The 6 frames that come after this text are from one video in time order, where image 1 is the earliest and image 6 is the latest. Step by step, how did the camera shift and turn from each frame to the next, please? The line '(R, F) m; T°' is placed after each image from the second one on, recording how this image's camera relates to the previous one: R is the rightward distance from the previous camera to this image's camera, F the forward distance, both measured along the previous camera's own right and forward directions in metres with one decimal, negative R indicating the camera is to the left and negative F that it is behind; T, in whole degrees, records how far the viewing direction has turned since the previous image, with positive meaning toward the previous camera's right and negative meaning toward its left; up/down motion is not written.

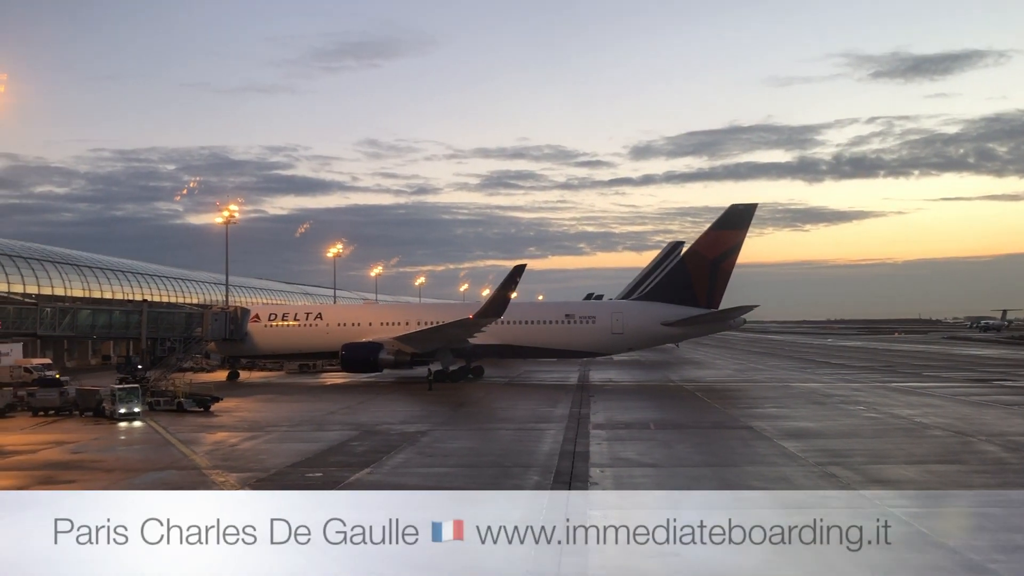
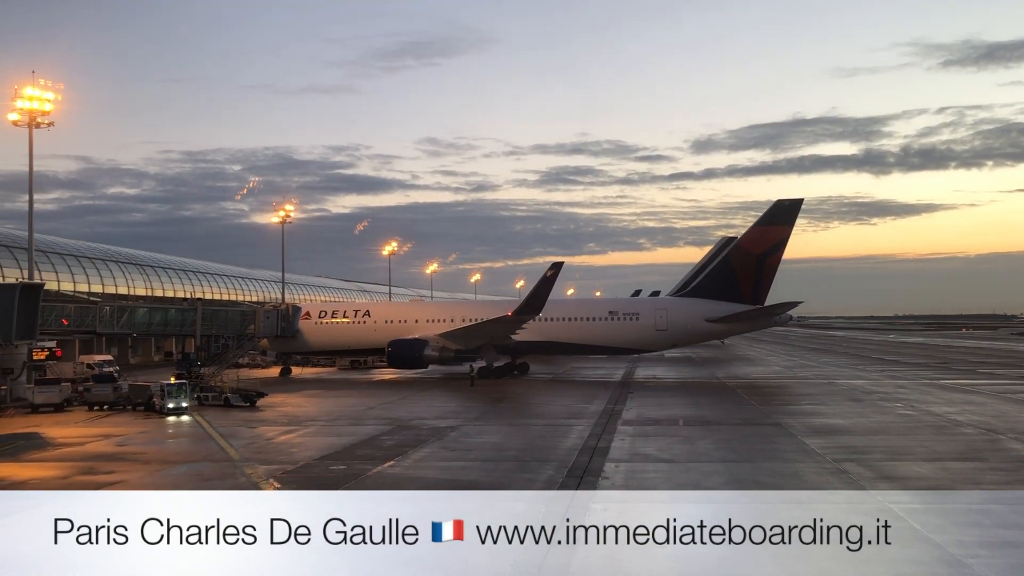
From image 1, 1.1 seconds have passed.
(+0.7, -0.3) m; -4°
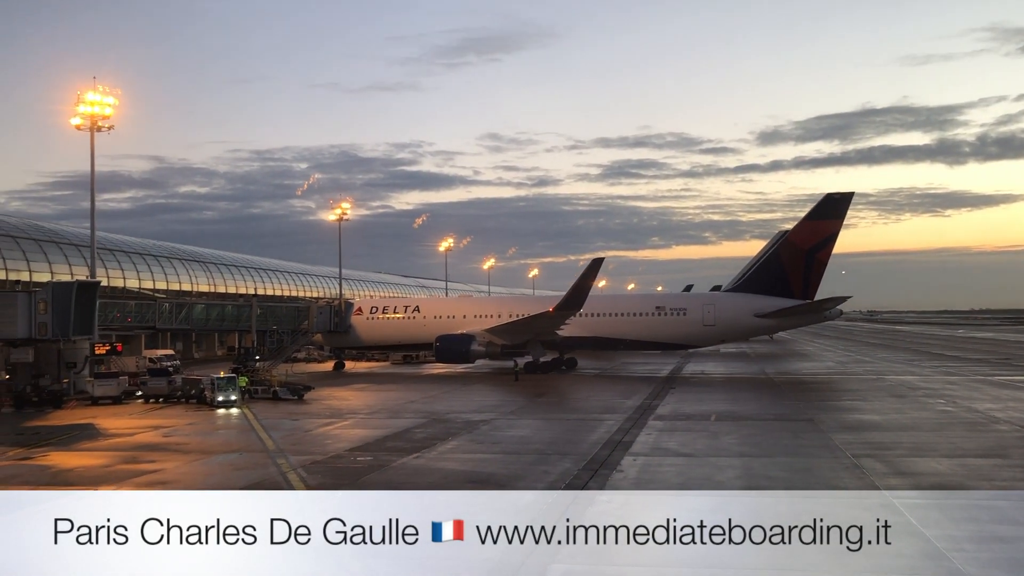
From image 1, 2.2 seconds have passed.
(+0.7, -0.3) m; -4°
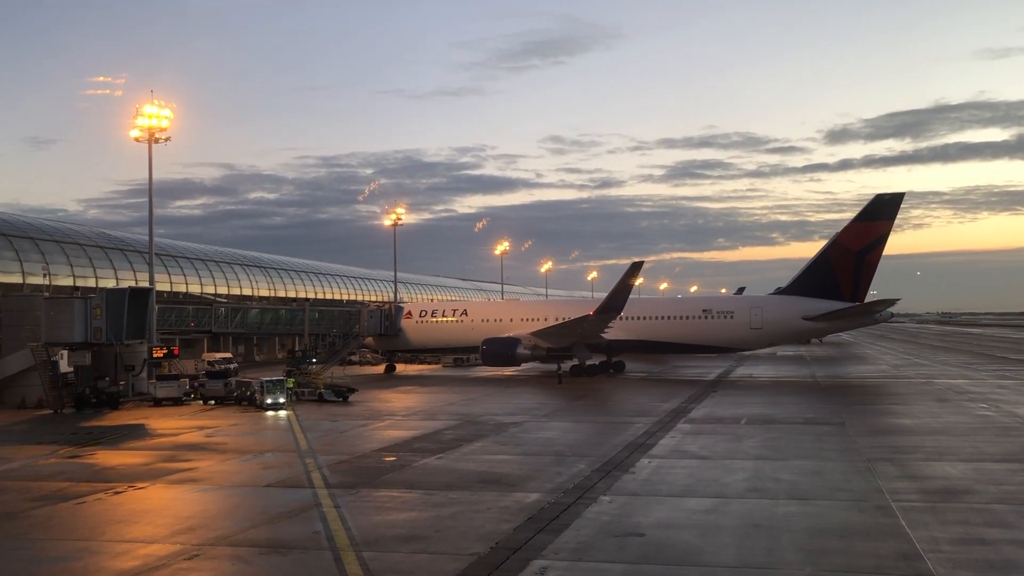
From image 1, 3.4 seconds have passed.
(+0.7, -0.3) m; -4°
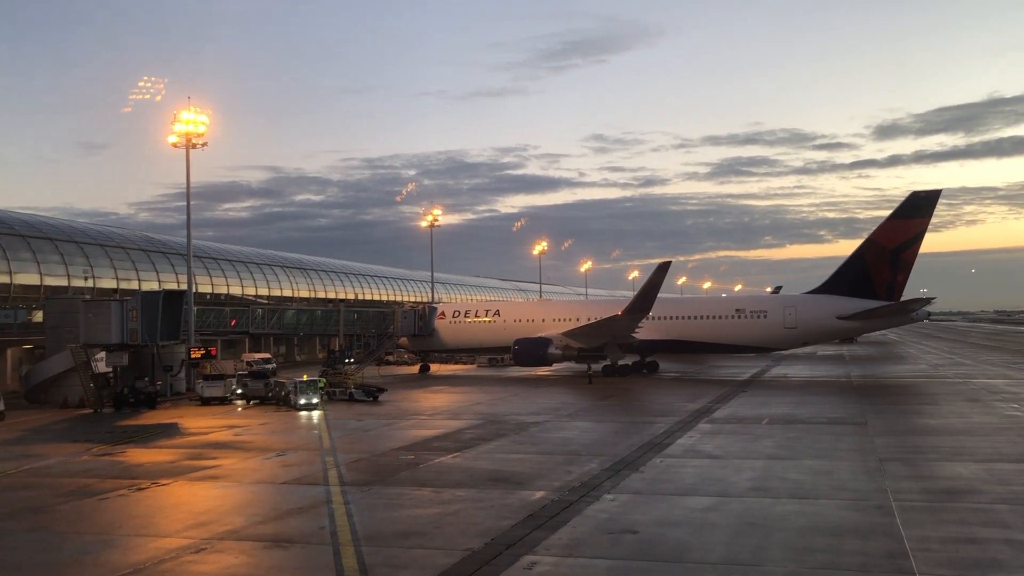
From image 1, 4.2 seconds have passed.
(+0.5, -0.2) m; -3°
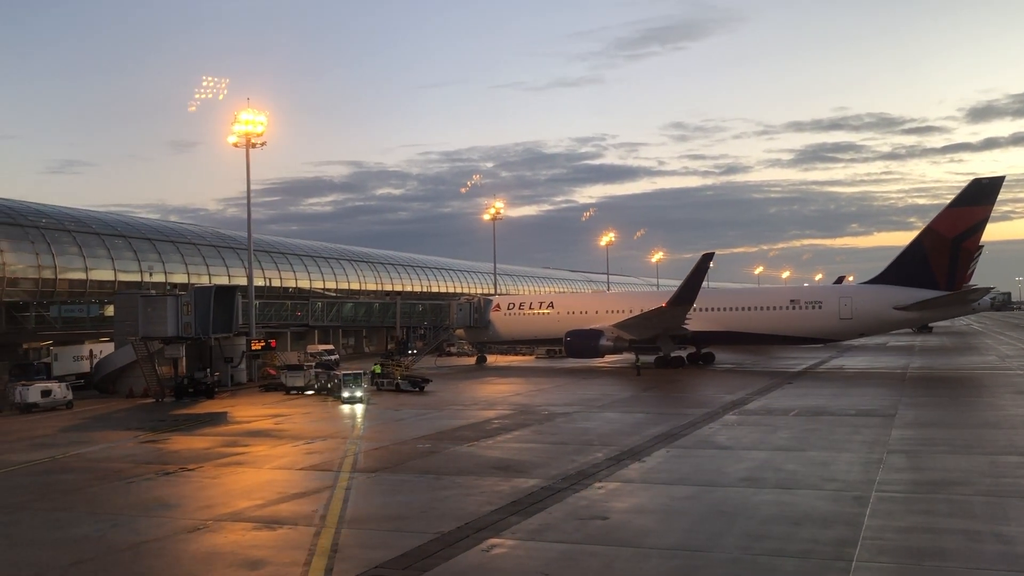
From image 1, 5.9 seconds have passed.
(+1.1, -0.4) m; -5°
